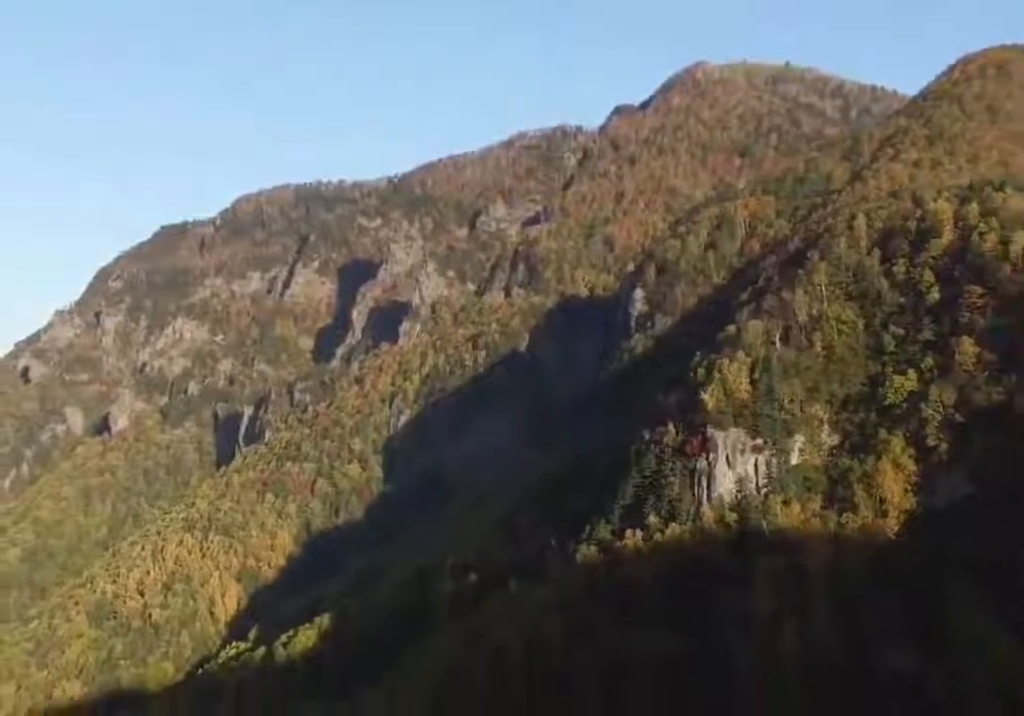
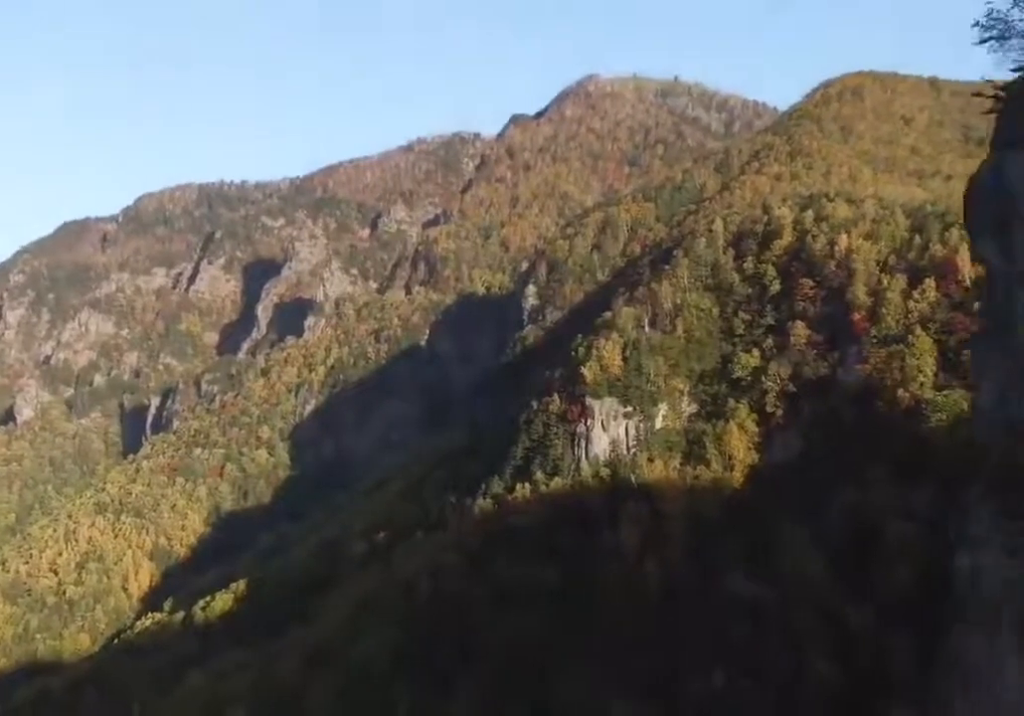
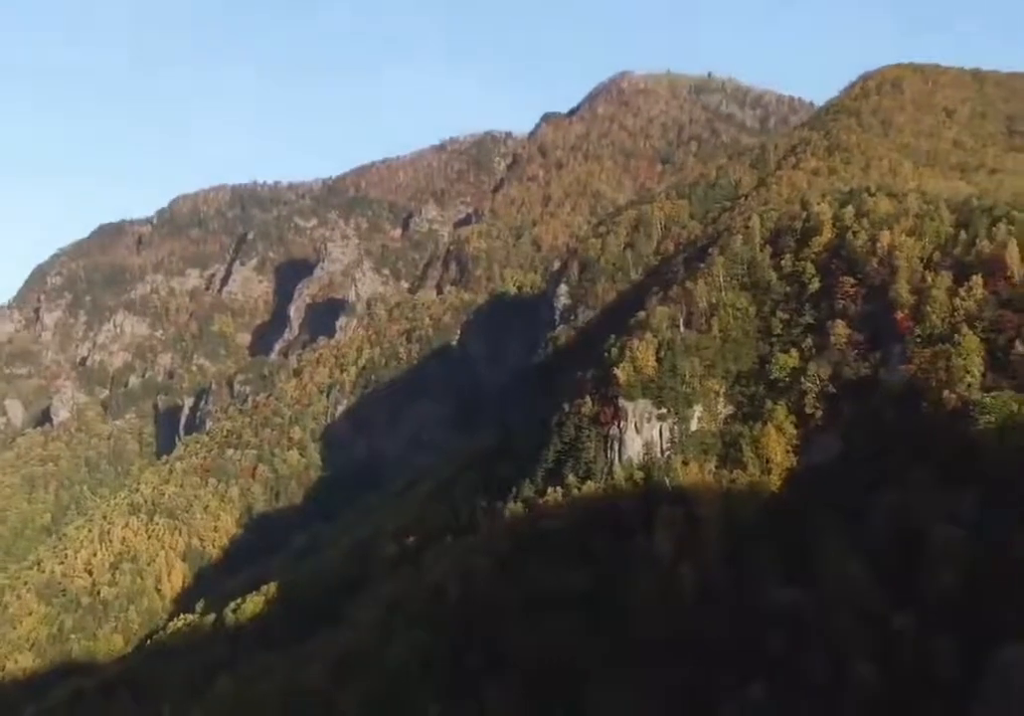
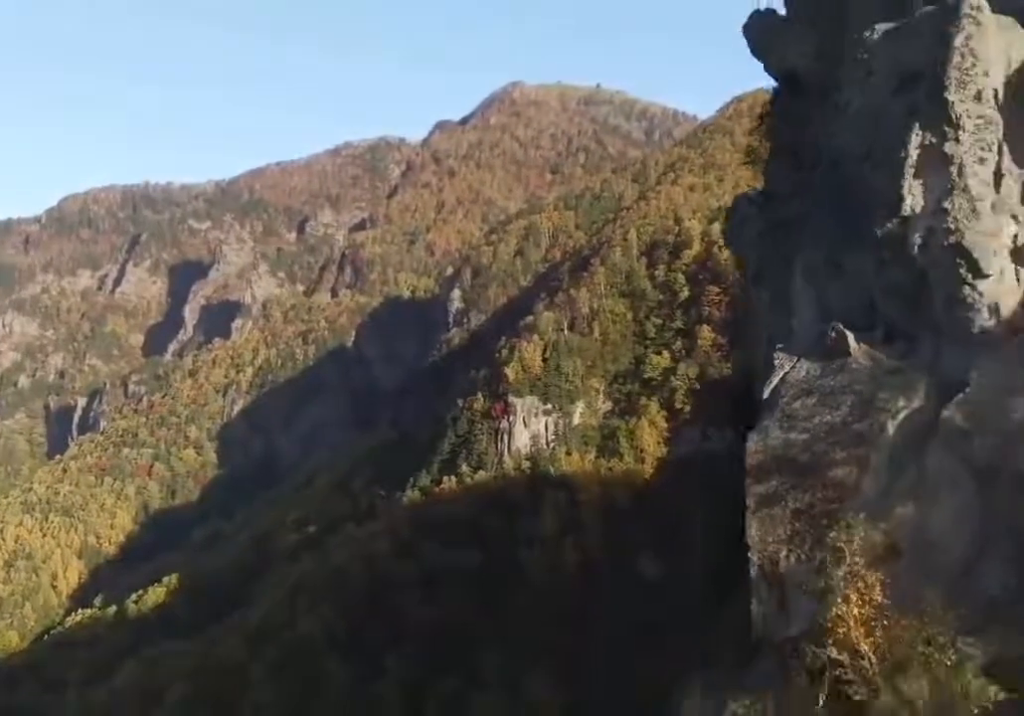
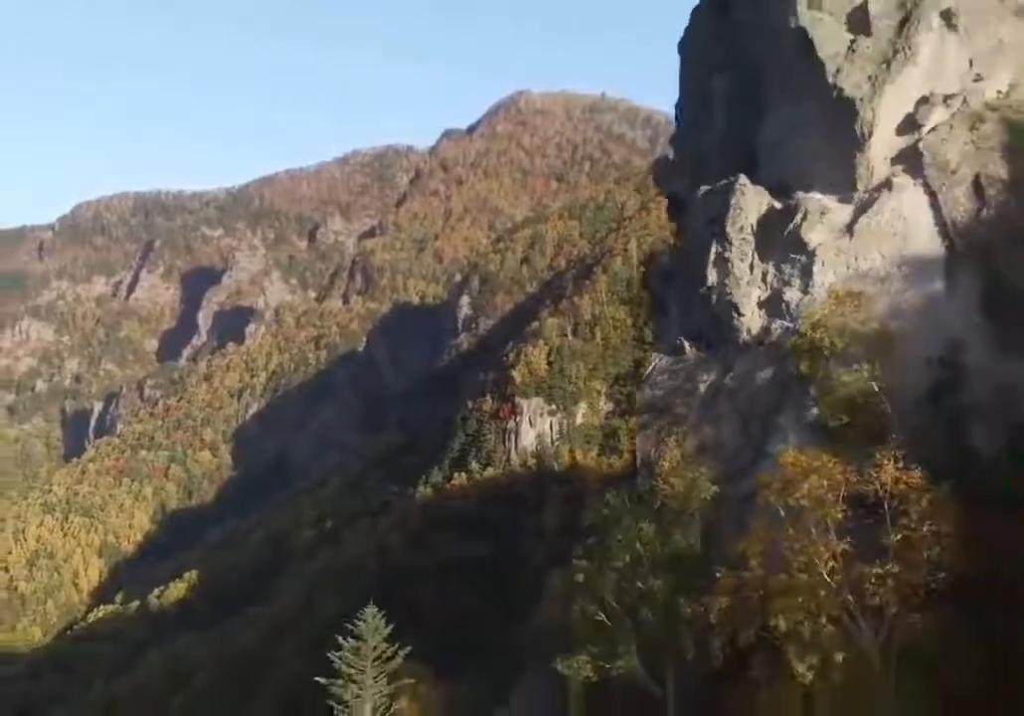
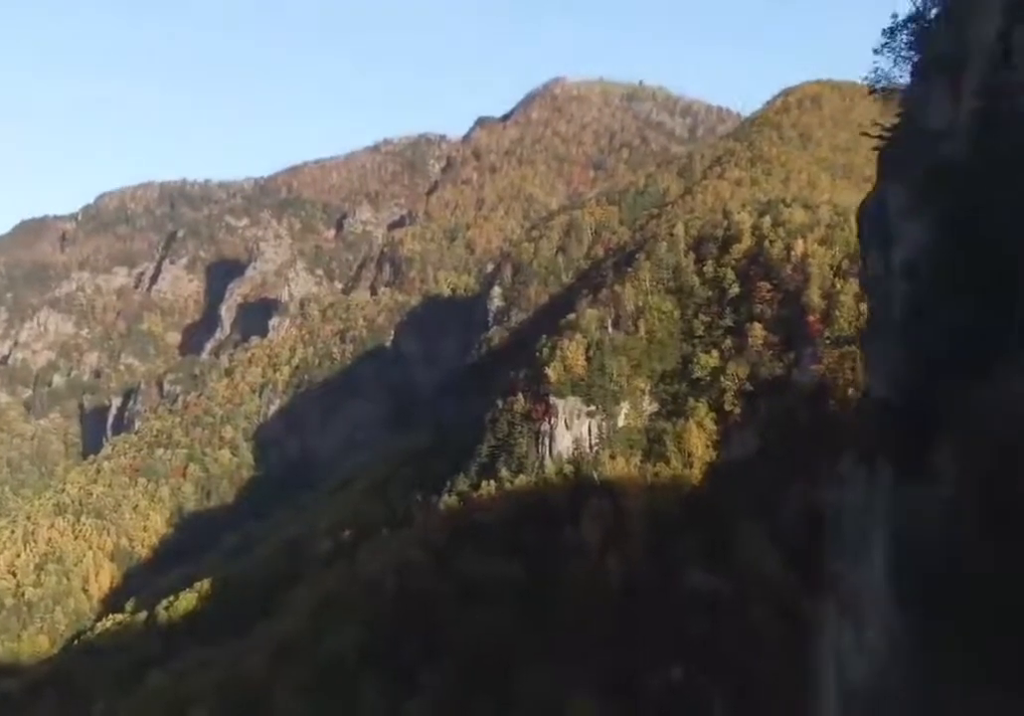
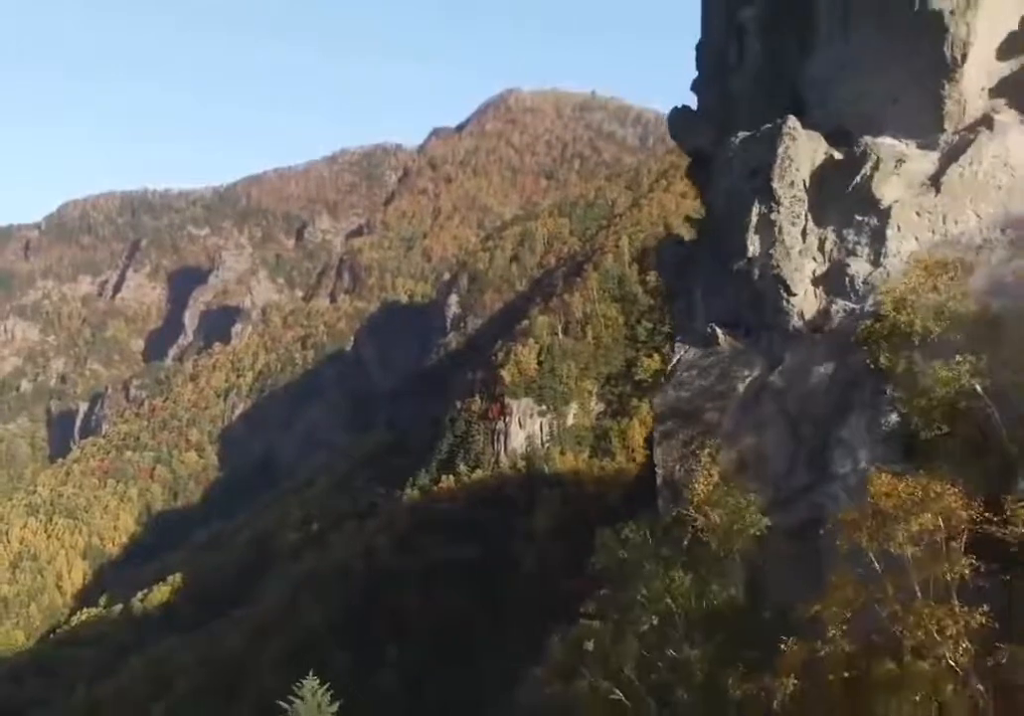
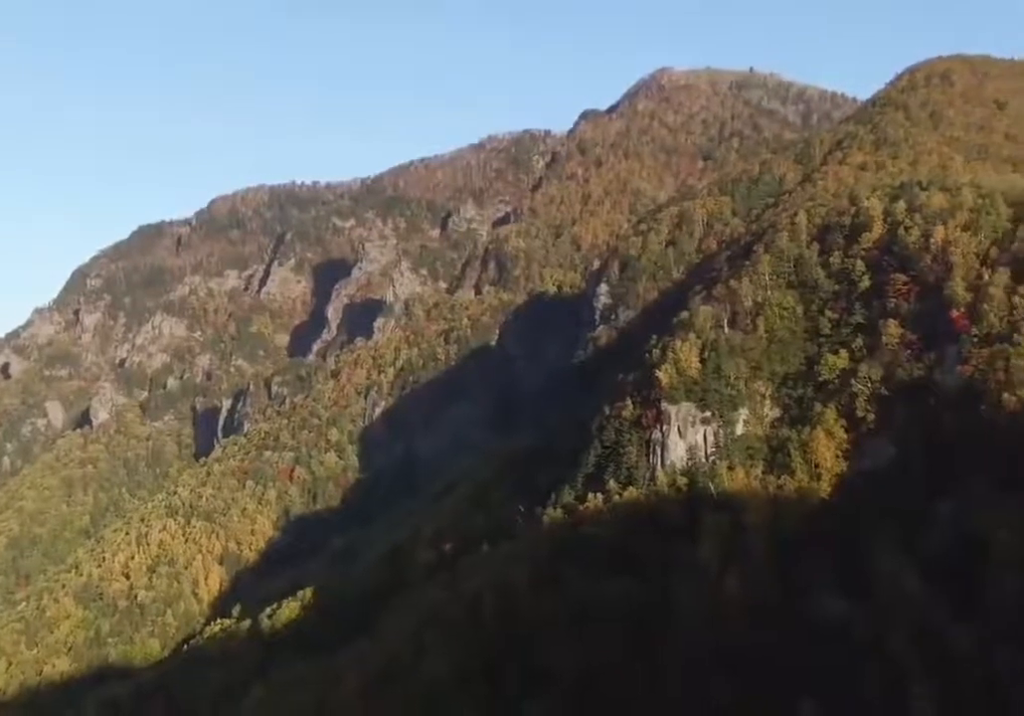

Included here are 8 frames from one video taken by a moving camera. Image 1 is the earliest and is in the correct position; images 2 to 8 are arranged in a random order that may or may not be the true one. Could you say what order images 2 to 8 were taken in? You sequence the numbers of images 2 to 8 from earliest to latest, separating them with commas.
8, 3, 2, 6, 4, 7, 5
